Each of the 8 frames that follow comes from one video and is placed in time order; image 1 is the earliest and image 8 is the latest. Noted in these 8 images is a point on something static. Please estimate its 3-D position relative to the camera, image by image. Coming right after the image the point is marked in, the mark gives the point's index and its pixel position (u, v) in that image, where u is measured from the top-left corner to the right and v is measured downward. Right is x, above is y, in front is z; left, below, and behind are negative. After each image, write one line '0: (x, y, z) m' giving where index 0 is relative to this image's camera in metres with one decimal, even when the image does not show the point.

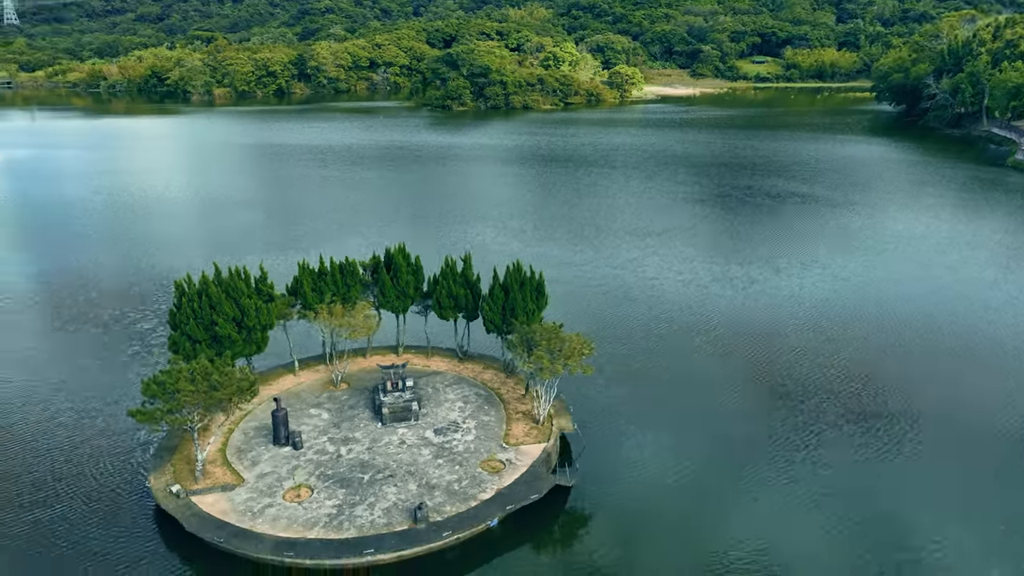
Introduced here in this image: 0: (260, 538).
0: (-6.1, -6.0, +17.0) m
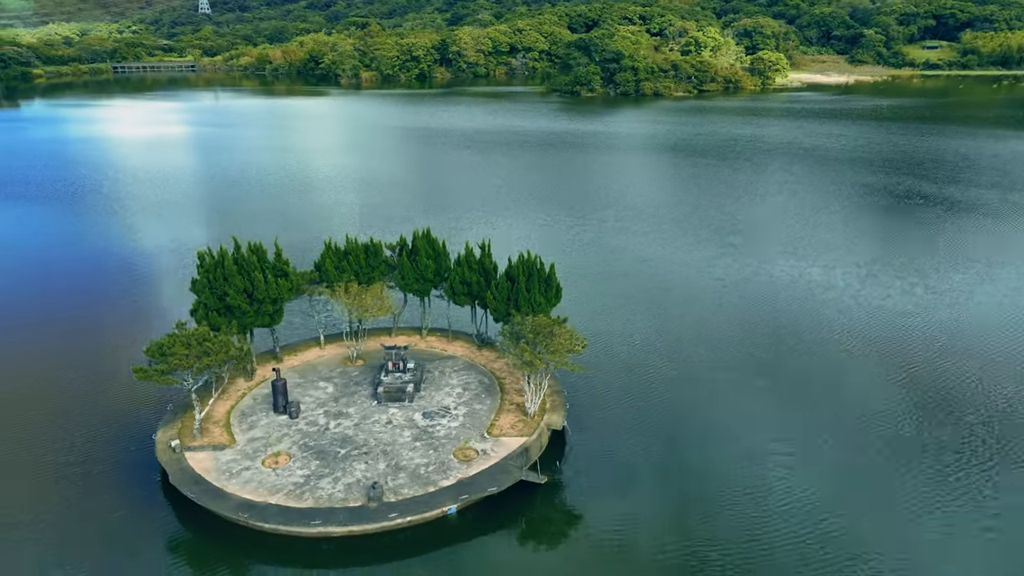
0: (-7.4, -5.4, +18.2) m
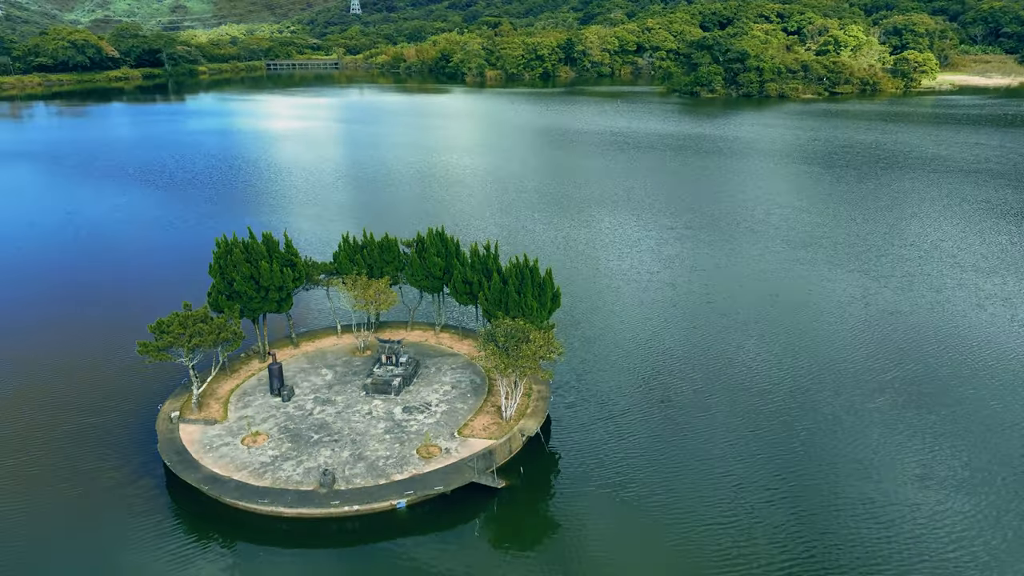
0: (-8.7, -5.0, +19.6) m
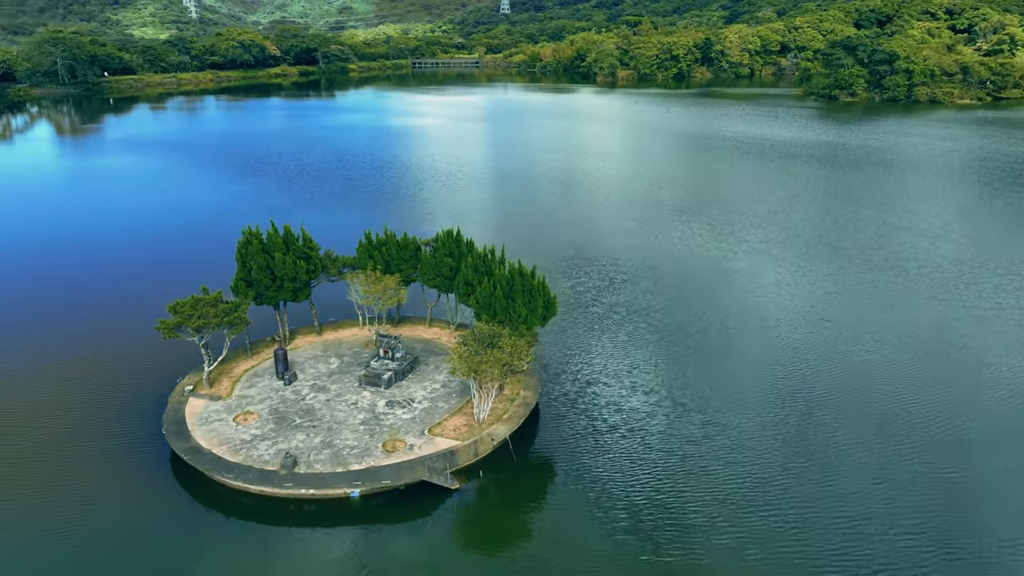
0: (-9.8, -4.5, +21.4) m
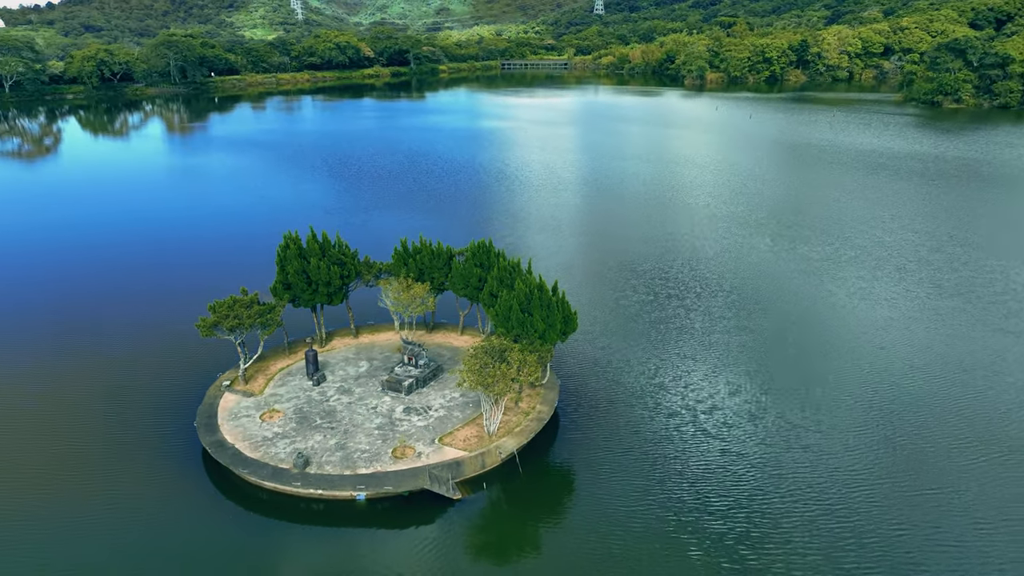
0: (-9.5, -4.6, +22.7) m
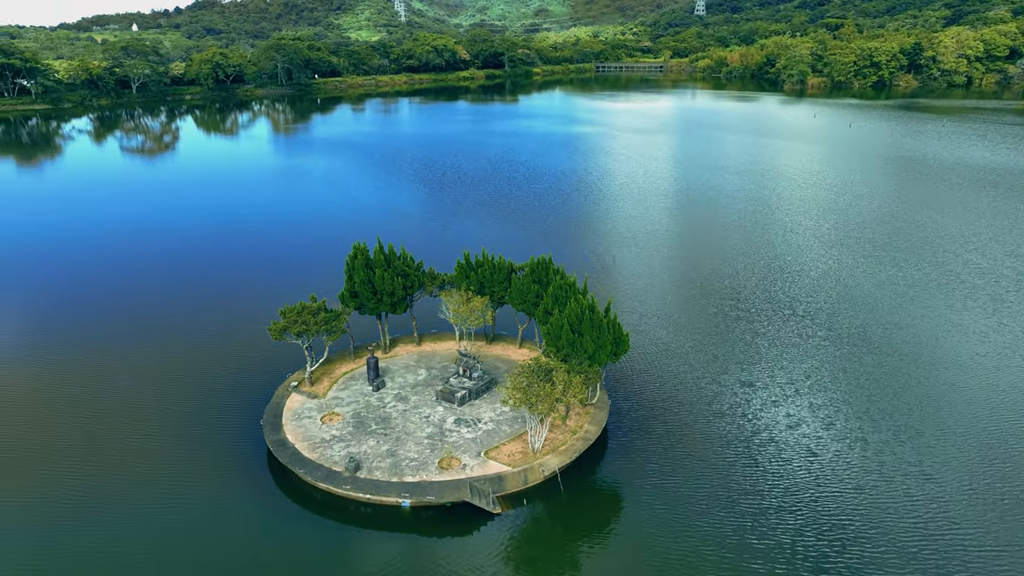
0: (-8.0, -4.9, +24.2) m
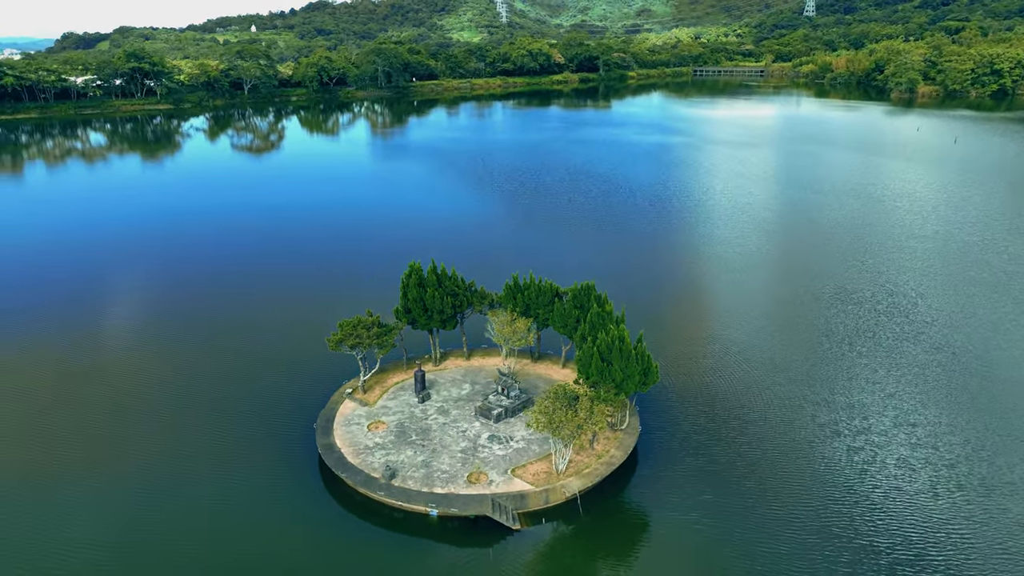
0: (-6.8, -5.5, +26.4) m
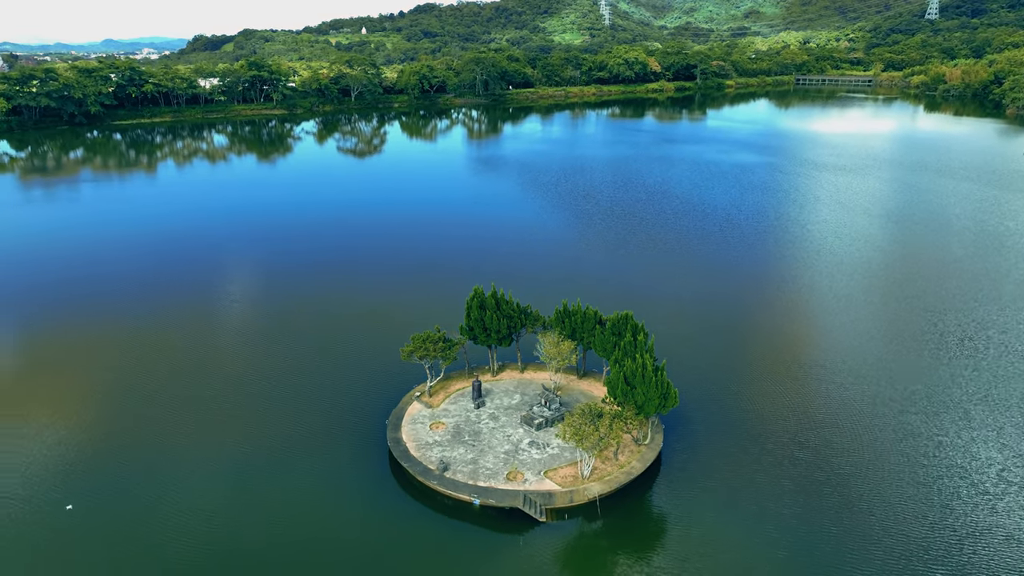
0: (-5.1, -6.4, +31.7) m
